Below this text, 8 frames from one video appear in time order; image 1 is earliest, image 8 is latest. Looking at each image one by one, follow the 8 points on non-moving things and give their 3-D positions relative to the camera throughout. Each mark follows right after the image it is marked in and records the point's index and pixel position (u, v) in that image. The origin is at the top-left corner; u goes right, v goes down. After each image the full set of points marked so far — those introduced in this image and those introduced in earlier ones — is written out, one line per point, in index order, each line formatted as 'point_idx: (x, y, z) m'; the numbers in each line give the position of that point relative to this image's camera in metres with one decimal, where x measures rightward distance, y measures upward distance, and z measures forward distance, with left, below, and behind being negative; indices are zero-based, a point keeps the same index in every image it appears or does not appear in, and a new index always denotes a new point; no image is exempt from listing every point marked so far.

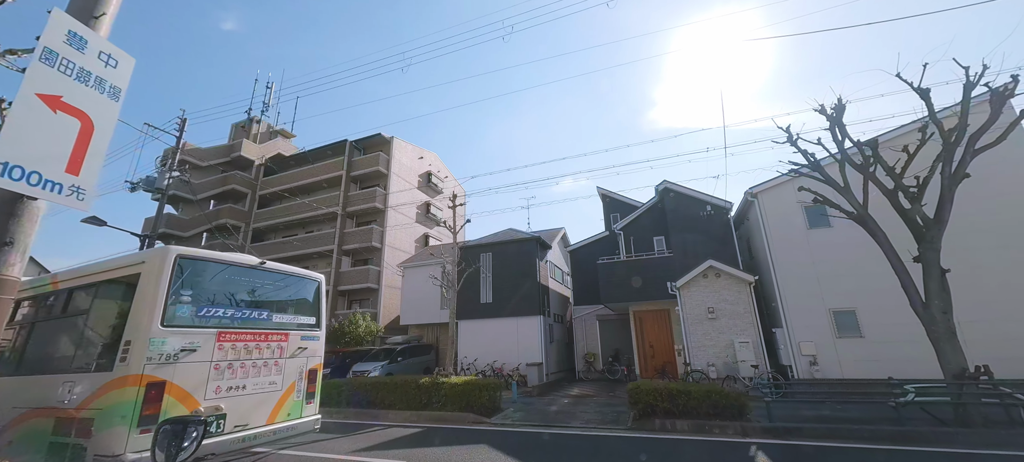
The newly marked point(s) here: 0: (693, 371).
0: (+4.4, -3.4, +9.9) m
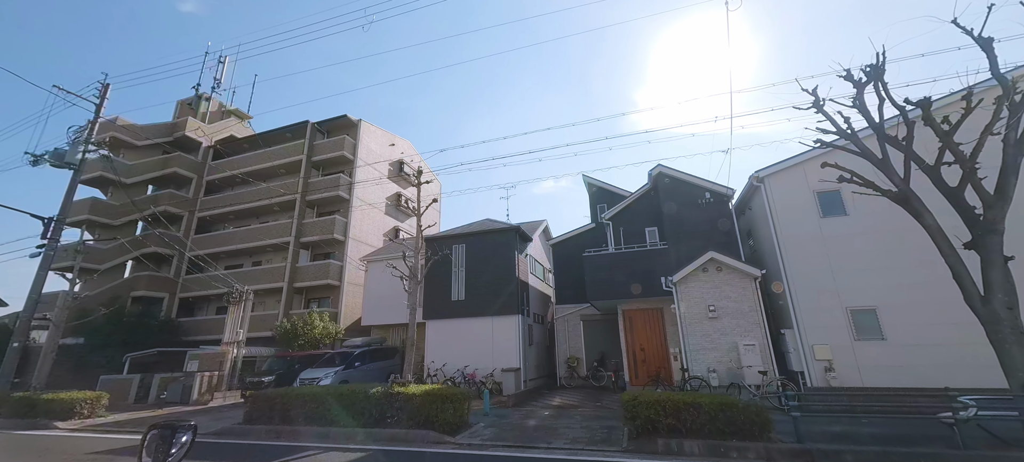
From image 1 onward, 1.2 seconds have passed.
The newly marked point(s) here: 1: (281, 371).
0: (+3.8, -3.2, +8.6) m
1: (-7.9, -4.7, +13.8) m
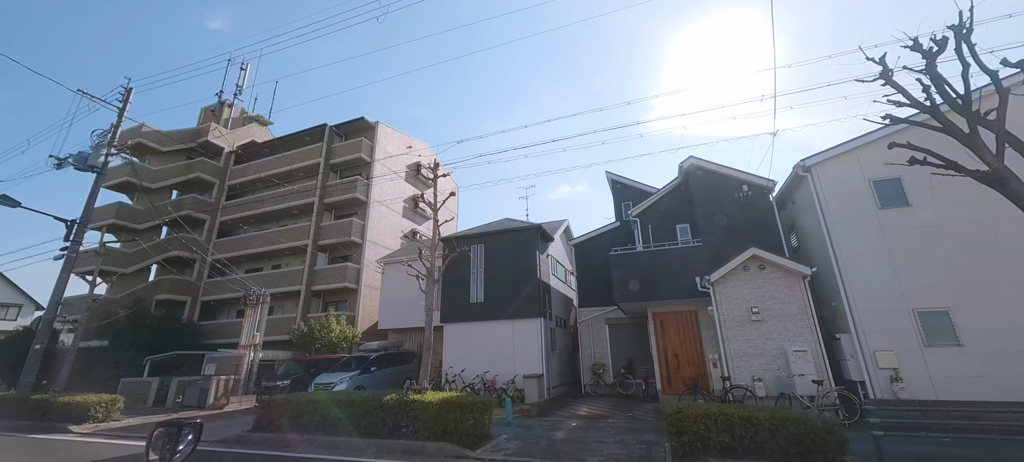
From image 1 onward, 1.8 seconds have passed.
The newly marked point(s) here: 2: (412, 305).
0: (+4.3, -3.0, +7.8) m
1: (-7.2, -4.8, +13.5) m
2: (-3.9, -3.0, +15.8) m
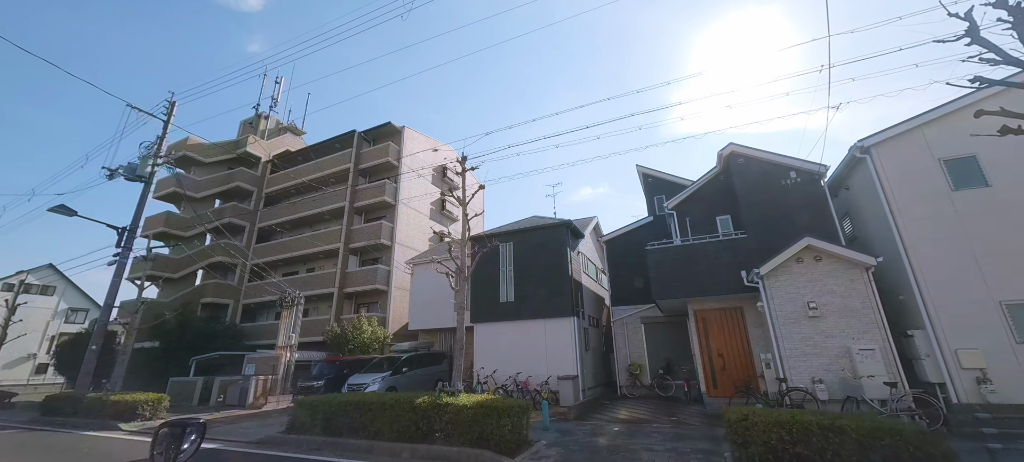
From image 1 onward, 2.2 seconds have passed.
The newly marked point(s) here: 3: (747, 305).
0: (+5.0, -2.8, +7.1) m
1: (-6.1, -4.8, +13.6) m
2: (-2.7, -2.9, +15.7) m
3: (+5.3, -1.7, +9.1) m
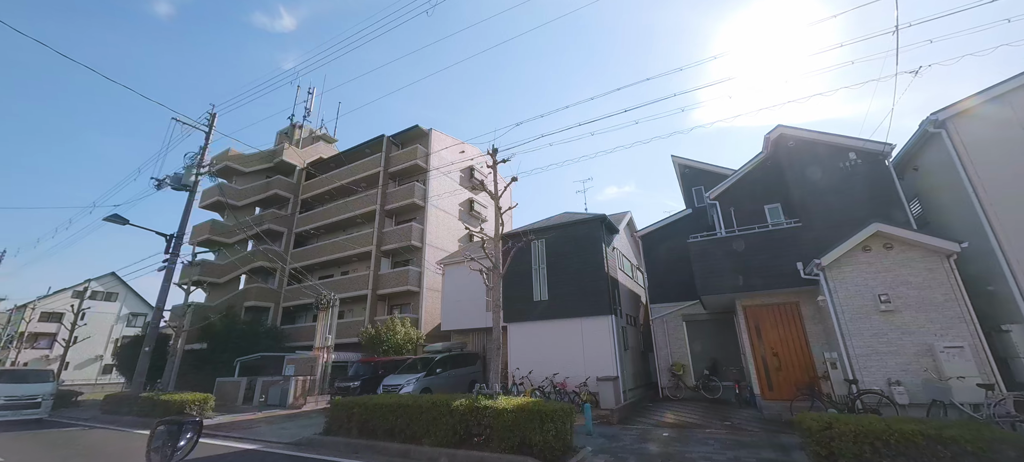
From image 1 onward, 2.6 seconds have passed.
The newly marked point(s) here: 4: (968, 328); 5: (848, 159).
0: (+5.6, -2.6, +6.4) m
1: (-4.9, -4.9, +13.6) m
2: (-1.5, -2.9, +15.5) m
3: (+6.1, -1.4, +8.4) m
4: (+7.0, -1.5, +6.2) m
5: (+7.3, +1.6, +8.8) m
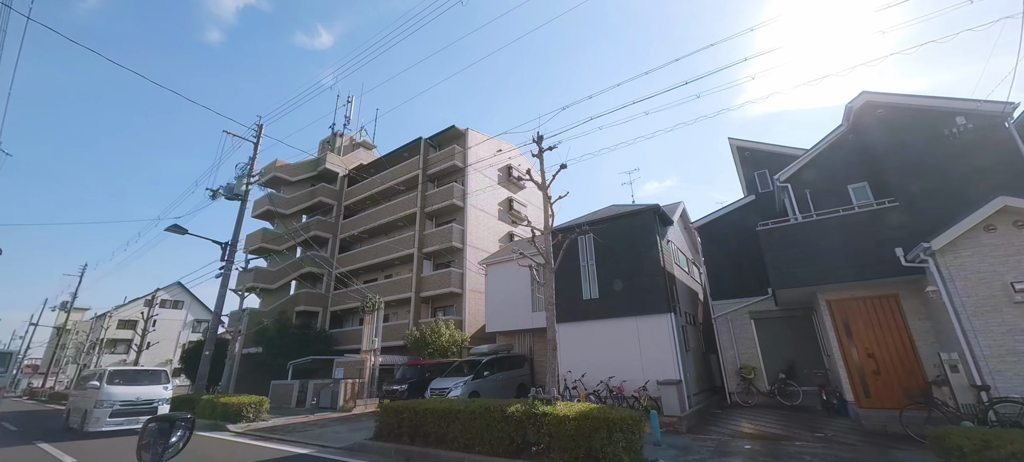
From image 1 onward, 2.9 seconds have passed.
0: (+6.4, -2.3, +5.3) m
1: (-3.3, -4.9, +13.4) m
2: (+0.3, -2.8, +15.0) m
3: (+7.1, -1.1, +7.3) m
4: (+7.8, -1.1, +5.0) m
5: (+8.2, +1.9, +7.5) m
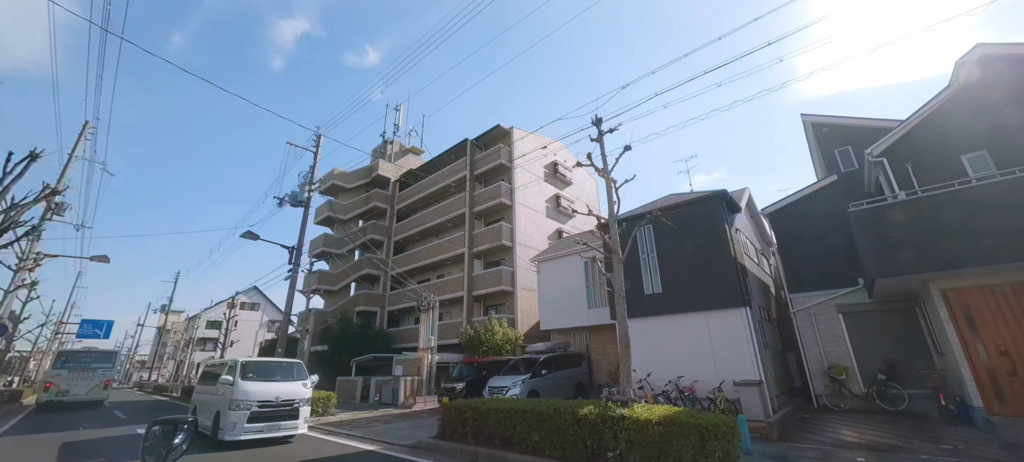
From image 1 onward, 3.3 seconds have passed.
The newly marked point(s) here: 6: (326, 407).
0: (+7.3, -1.9, +4.3) m
1: (-1.4, -4.8, +13.4) m
2: (+2.2, -2.6, +14.5) m
3: (+8.1, -0.7, +6.1) m
4: (+8.5, -0.7, +3.7) m
5: (+9.1, +2.4, +6.2) m
6: (-5.9, -5.5, +12.6) m
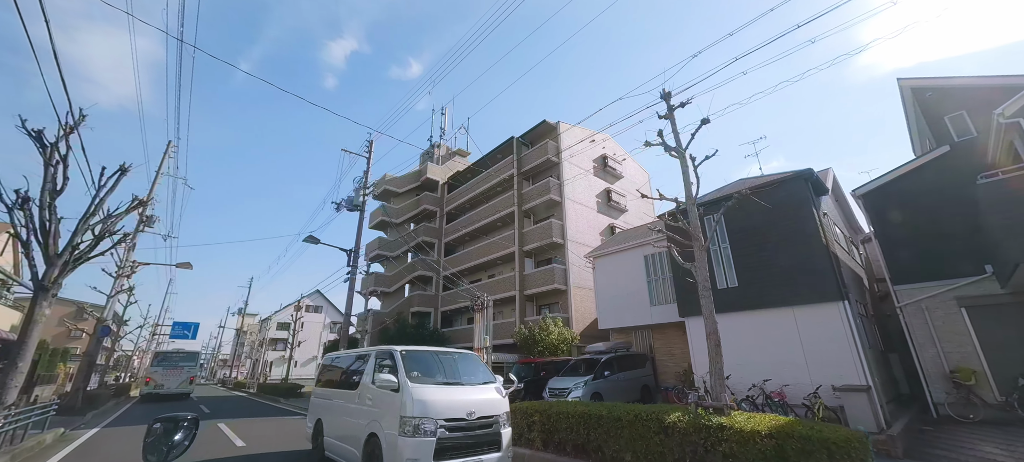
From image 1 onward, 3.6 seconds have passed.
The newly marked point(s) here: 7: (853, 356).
0: (+8.0, -1.5, +2.9) m
1: (+0.5, -4.7, +13.0) m
2: (+4.2, -2.4, +13.7) m
3: (+9.0, -0.3, +4.7) m
4: (+9.1, -0.3, +2.3) m
5: (+9.9, +2.8, +4.7) m
6: (-4.0, -5.6, +12.7) m
7: (+6.3, -2.3, +7.4) m
